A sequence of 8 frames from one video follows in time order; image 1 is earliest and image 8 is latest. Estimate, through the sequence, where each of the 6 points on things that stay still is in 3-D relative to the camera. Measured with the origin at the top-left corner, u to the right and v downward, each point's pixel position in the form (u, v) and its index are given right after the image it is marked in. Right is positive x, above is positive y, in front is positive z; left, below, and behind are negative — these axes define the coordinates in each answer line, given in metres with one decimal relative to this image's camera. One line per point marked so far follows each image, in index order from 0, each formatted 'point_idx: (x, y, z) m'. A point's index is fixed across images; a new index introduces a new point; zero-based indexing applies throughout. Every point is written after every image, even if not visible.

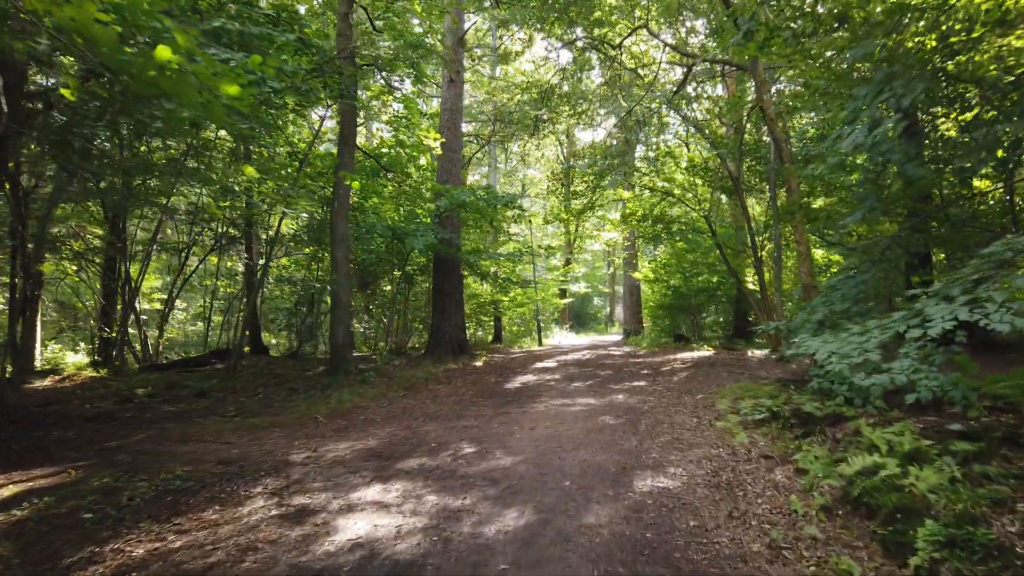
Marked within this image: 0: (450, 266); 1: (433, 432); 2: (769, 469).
0: (-1.1, +0.4, +13.5) m
1: (-0.7, -1.2, +6.5) m
2: (+1.6, -1.1, +4.8) m
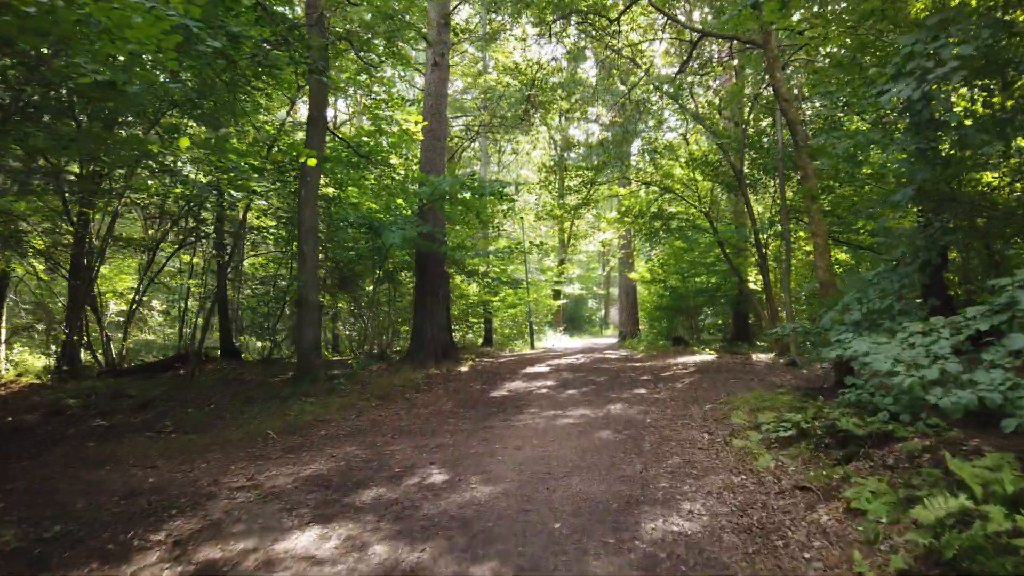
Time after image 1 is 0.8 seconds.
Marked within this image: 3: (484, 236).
0: (-1.3, +0.4, +12.5) m
1: (-0.8, -1.2, +5.5) m
2: (+1.5, -1.1, +3.8) m
3: (-0.6, +1.1, +15.9) m
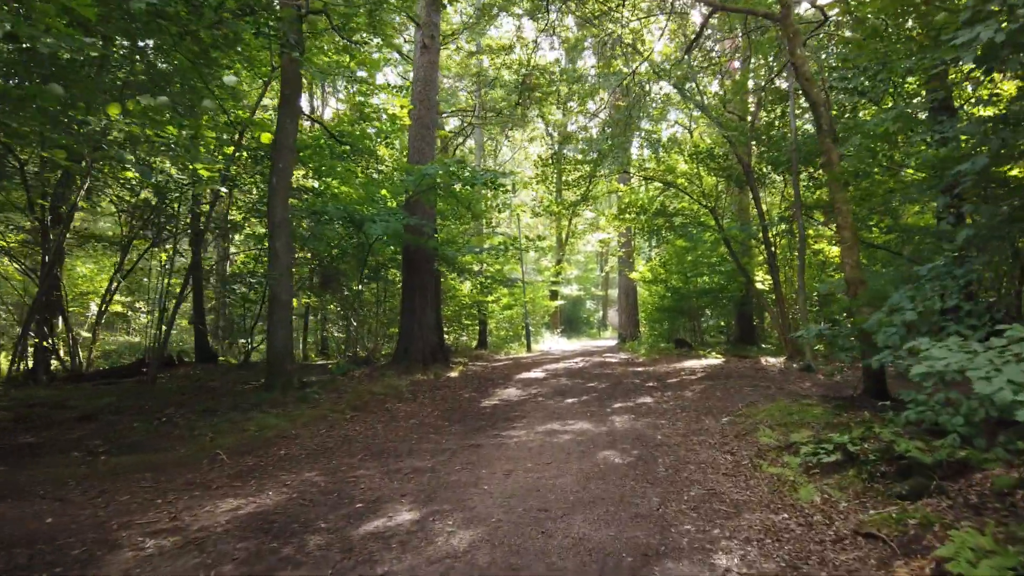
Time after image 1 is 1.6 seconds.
0: (-1.4, +0.4, +11.6) m
1: (-0.9, -1.2, +4.6) m
2: (+1.4, -1.1, +2.9) m
3: (-0.7, +1.1, +15.0) m
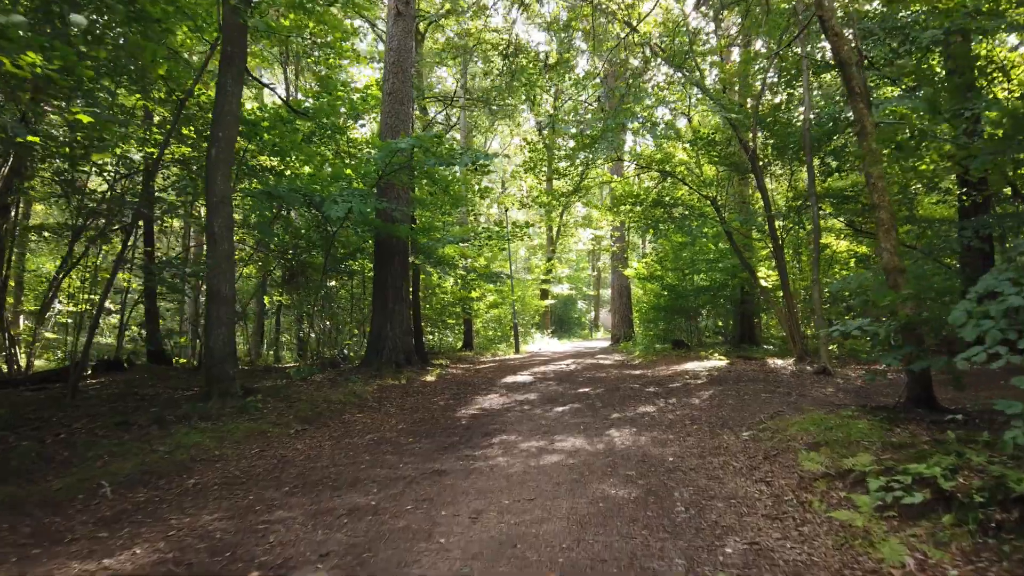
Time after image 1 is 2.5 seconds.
0: (-1.6, +0.5, +10.4) m
1: (-1.0, -1.1, +3.4) m
2: (+1.3, -1.0, +1.7) m
3: (-1.0, +1.2, +13.8) m
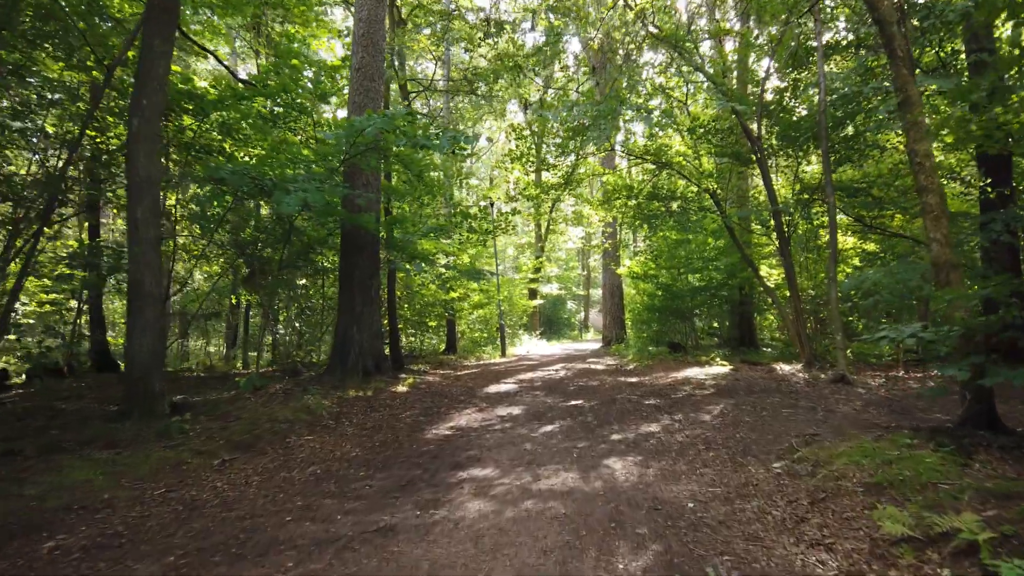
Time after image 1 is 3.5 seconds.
0: (-1.8, +0.5, +9.3) m
1: (-1.1, -1.0, +2.3) m
2: (+1.2, -0.9, +0.7) m
3: (-1.2, +1.2, +12.7) m
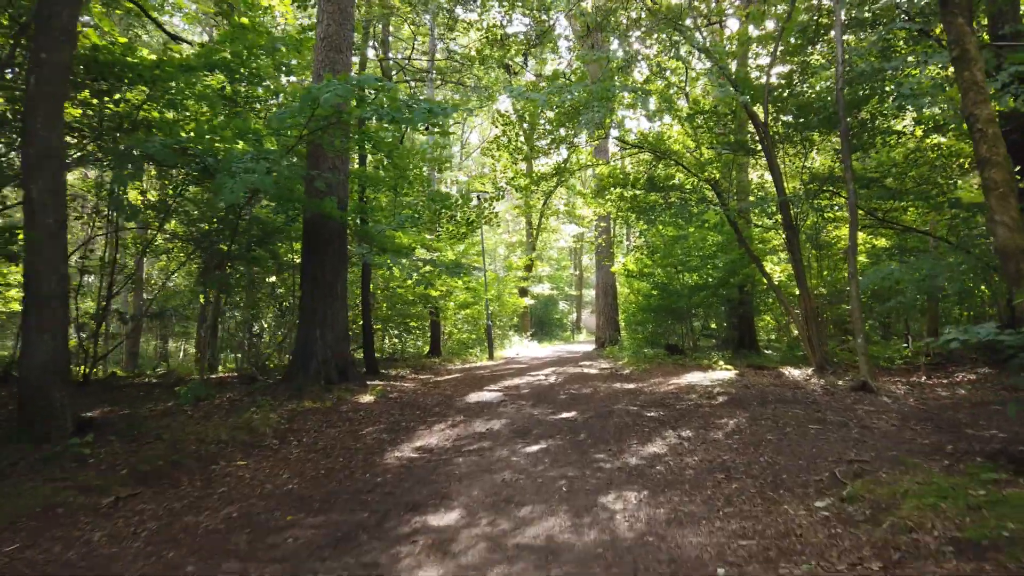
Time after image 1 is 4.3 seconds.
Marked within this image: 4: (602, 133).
0: (-2.0, +0.6, +8.2) m
1: (-1.2, -1.0, +1.3) m
2: (+1.1, -0.9, -0.4) m
3: (-1.4, +1.2, +11.6) m
4: (+1.6, +2.7, +13.3) m
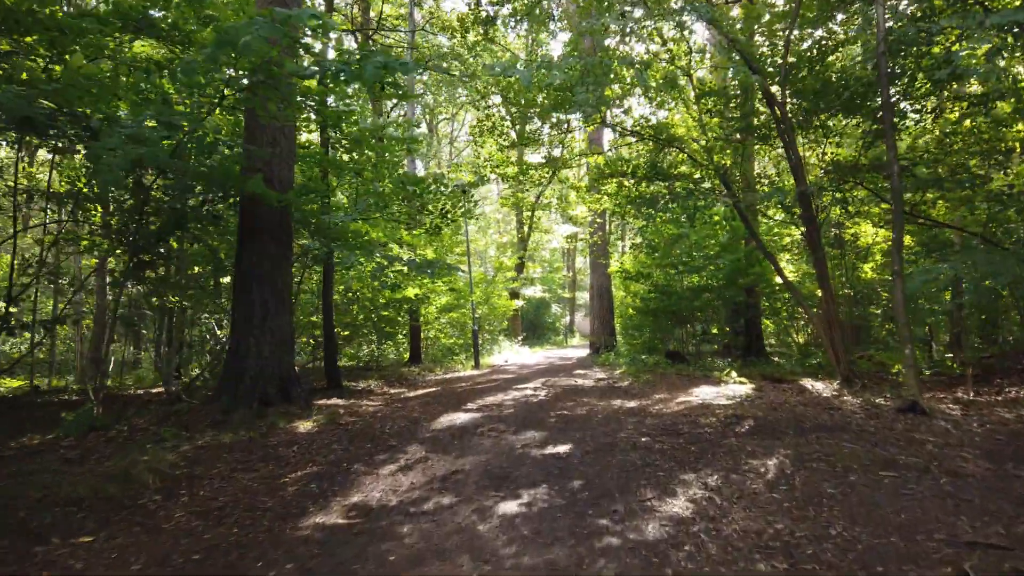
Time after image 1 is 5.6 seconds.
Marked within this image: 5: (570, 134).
0: (-2.2, +0.6, +6.8) m
1: (-1.4, -1.0, -0.2) m
2: (+1.0, -0.9, -1.8) m
3: (-1.6, +1.2, +10.2) m
4: (+1.3, +2.7, +11.9) m
5: (+1.0, +2.5, +12.6) m
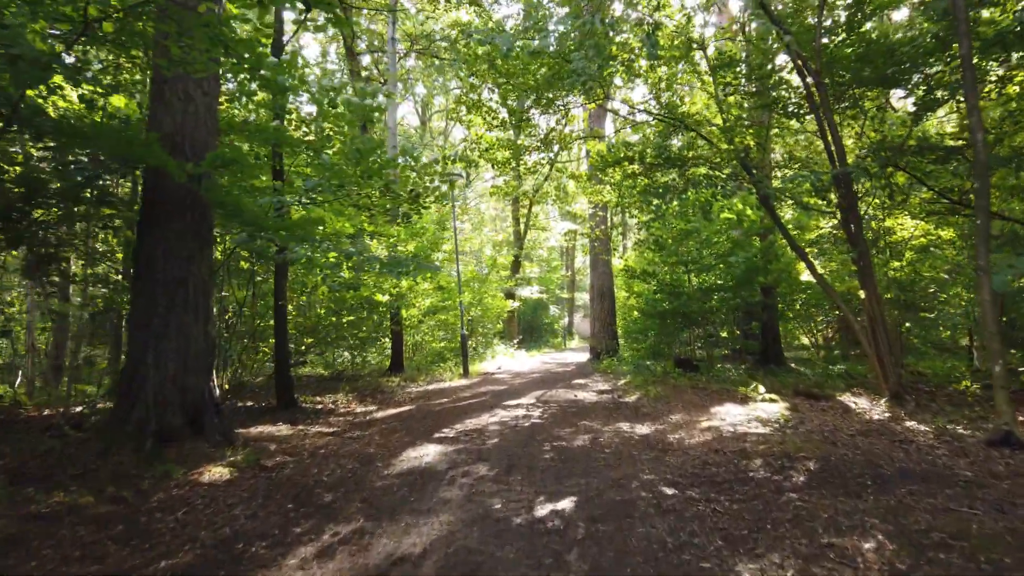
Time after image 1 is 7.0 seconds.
0: (-2.3, +0.6, +5.2) m
1: (-1.5, -1.0, -1.7) m
2: (+0.9, -0.9, -3.3) m
3: (-1.8, +1.2, +8.7) m
4: (+1.2, +2.7, +10.4) m
5: (+0.8, +2.5, +11.1) m
